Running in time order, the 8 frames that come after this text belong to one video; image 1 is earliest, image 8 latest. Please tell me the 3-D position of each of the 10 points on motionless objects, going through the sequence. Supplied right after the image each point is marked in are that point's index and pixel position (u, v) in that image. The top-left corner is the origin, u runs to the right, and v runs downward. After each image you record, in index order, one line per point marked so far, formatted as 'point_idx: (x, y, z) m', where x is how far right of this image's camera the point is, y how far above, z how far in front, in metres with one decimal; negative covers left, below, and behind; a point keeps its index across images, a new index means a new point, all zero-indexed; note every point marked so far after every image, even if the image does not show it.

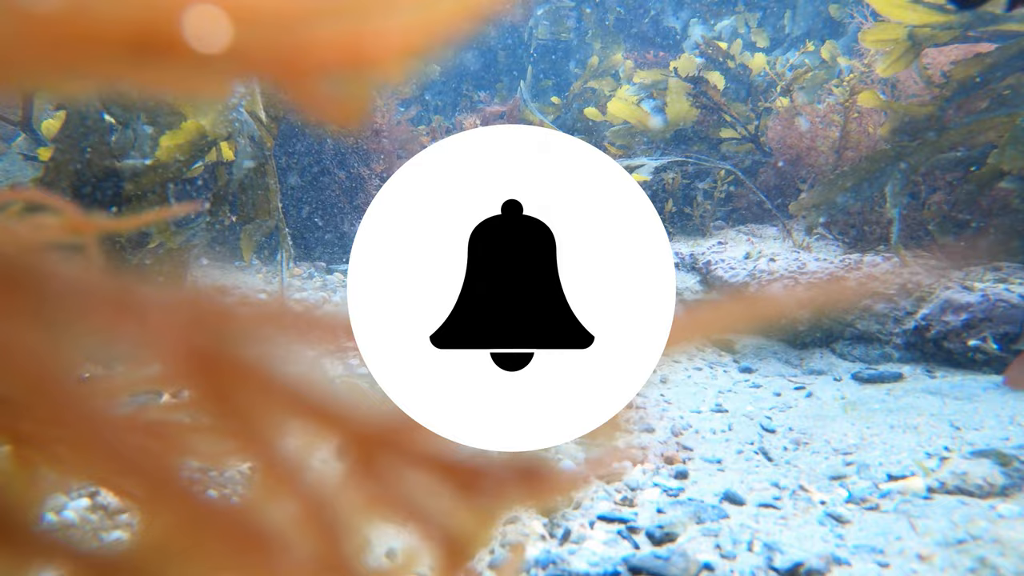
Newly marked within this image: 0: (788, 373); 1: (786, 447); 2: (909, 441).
0: (+1.3, -0.4, +3.1) m
1: (+1.0, -0.6, +2.3) m
2: (+1.3, -0.5, +2.1) m
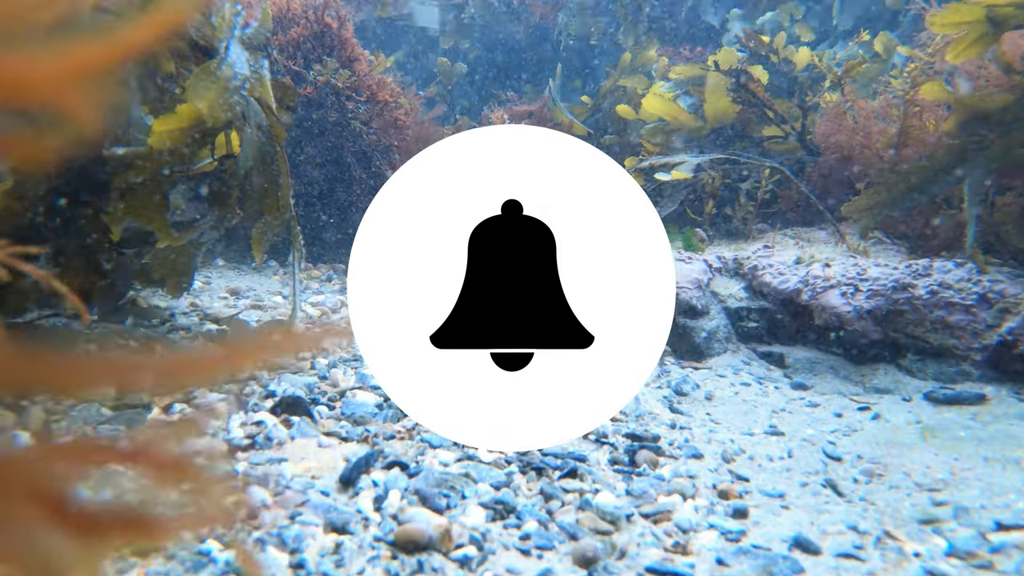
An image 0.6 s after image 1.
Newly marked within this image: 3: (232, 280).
0: (+1.4, -0.4, +2.8) m
1: (+1.0, -0.6, +2.0) m
2: (+1.3, -0.5, +1.8) m
3: (-1.9, +0.1, +4.5) m
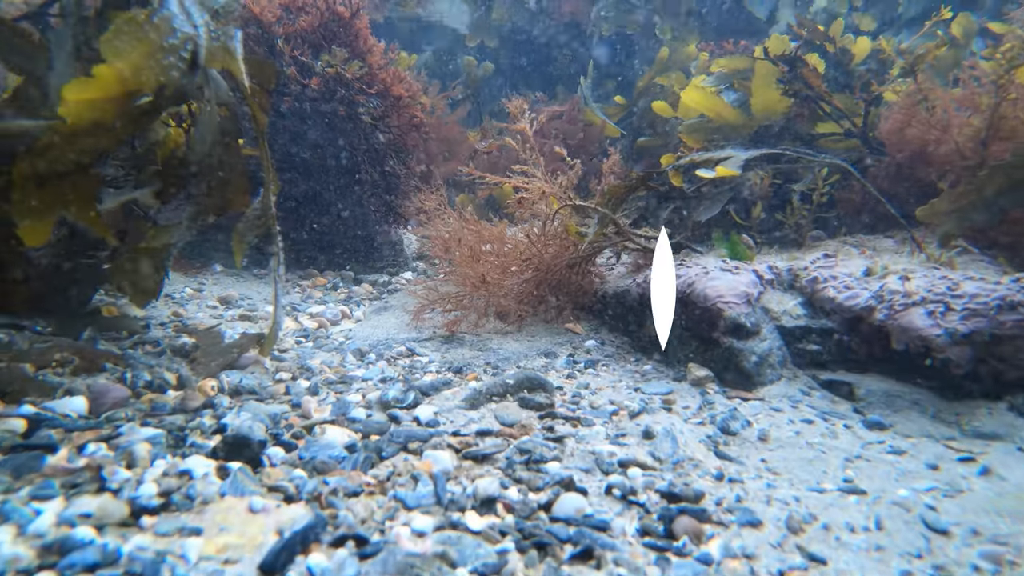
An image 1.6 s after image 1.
0: (+1.4, -0.5, +2.2) m
1: (+1.0, -0.6, +1.5) m
2: (+1.3, -0.6, +1.3) m
3: (-1.7, 0.0, +4.1) m
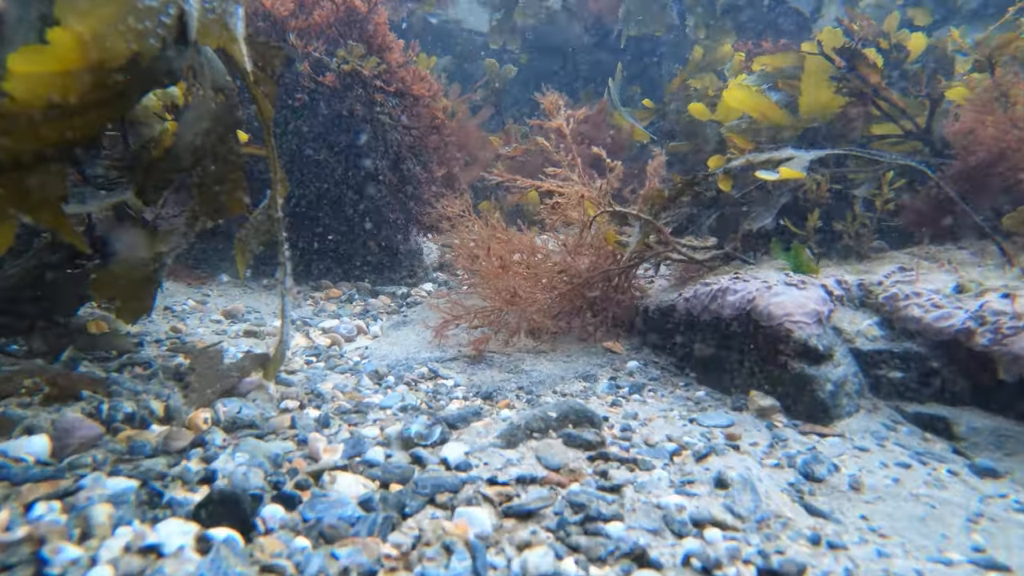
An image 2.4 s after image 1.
0: (+1.6, -0.5, +1.8) m
1: (+1.1, -0.7, +1.1) m
2: (+1.4, -0.6, +0.9) m
3: (-1.6, -0.1, +3.8) m
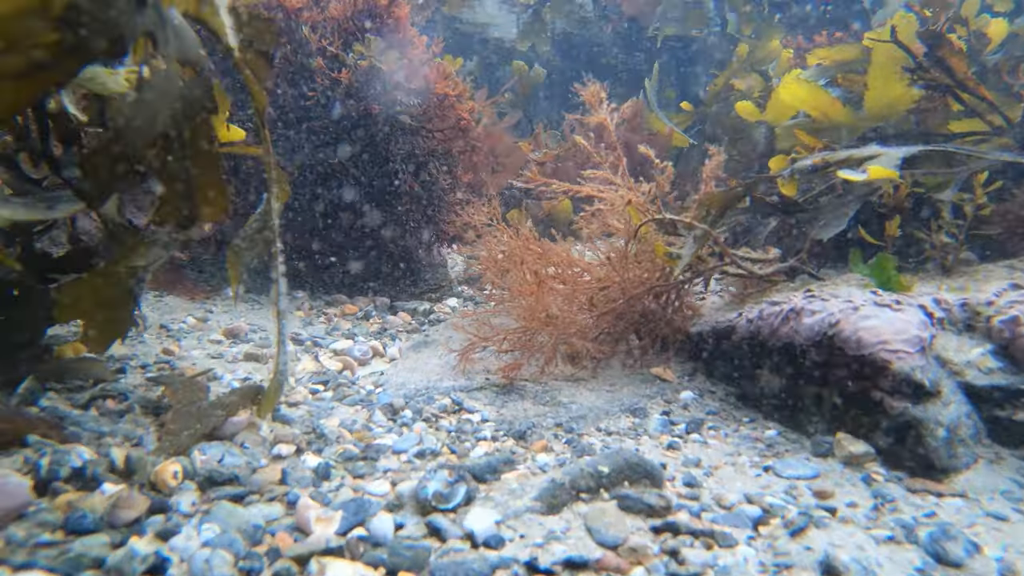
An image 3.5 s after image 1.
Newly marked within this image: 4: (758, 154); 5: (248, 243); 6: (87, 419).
0: (+1.6, -0.6, +1.4) m
1: (+1.2, -0.7, +0.7) m
2: (+1.5, -0.7, +0.4) m
3: (-1.4, -0.1, +3.4) m
4: (+1.8, +1.0, +5.0) m
5: (-0.8, +0.1, +2.1) m
6: (-1.2, -0.4, +1.9) m
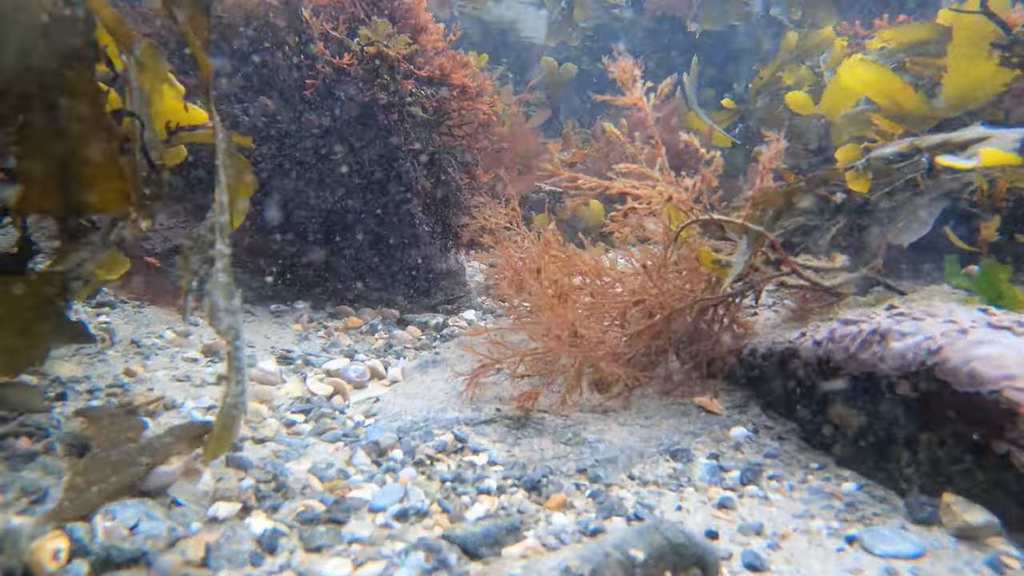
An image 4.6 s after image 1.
0: (+1.6, -0.6, +0.8) m
1: (+1.2, -0.7, +0.1) m
2: (+1.4, -0.7, -0.1) m
3: (-1.3, -0.2, +3.1) m
4: (+2.0, +0.9, +4.5) m
5: (-0.8, +0.1, +1.7) m
6: (-1.2, -0.4, +1.5) m
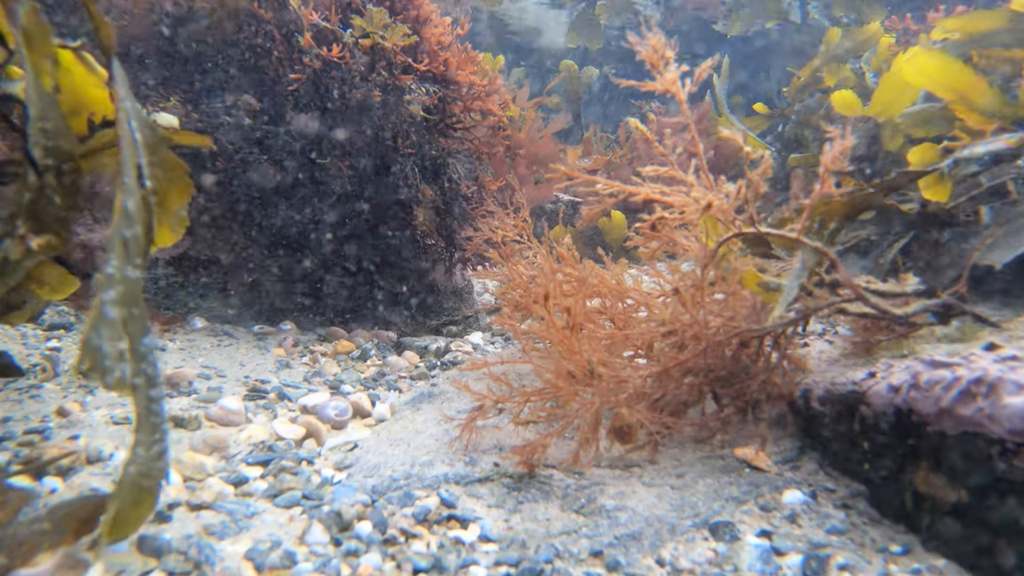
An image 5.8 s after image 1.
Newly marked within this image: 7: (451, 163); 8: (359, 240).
0: (+1.6, -0.7, +0.4) m
1: (+1.1, -0.8, -0.3) m
2: (+1.3, -0.7, -0.6) m
3: (-1.3, -0.3, +2.7) m
4: (+2.1, +0.8, +4.0) m
5: (-0.8, 0.0, +1.3) m
6: (-1.2, -0.5, +1.1) m
7: (-0.3, +0.6, +3.4) m
8: (-0.7, +0.2, +3.2) m
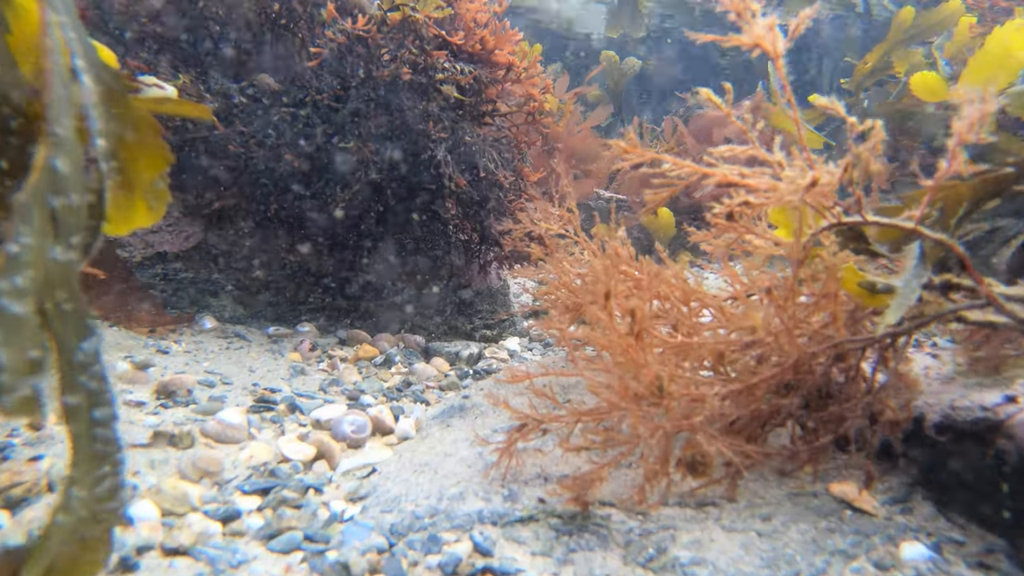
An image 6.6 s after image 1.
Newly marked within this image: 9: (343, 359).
0: (+1.6, -0.7, -0.1) m
1: (+1.1, -0.8, -0.7) m
2: (+1.3, -0.7, -1.0) m
3: (-1.1, -0.3, +2.4) m
4: (+2.3, +0.8, +3.6) m
5: (-0.7, +0.1, +1.0) m
6: (-1.1, -0.4, +0.8) m
7: (-0.1, +0.6, +3.1) m
8: (-0.5, +0.3, +2.9) m
9: (-0.7, -0.3, +2.7) m
